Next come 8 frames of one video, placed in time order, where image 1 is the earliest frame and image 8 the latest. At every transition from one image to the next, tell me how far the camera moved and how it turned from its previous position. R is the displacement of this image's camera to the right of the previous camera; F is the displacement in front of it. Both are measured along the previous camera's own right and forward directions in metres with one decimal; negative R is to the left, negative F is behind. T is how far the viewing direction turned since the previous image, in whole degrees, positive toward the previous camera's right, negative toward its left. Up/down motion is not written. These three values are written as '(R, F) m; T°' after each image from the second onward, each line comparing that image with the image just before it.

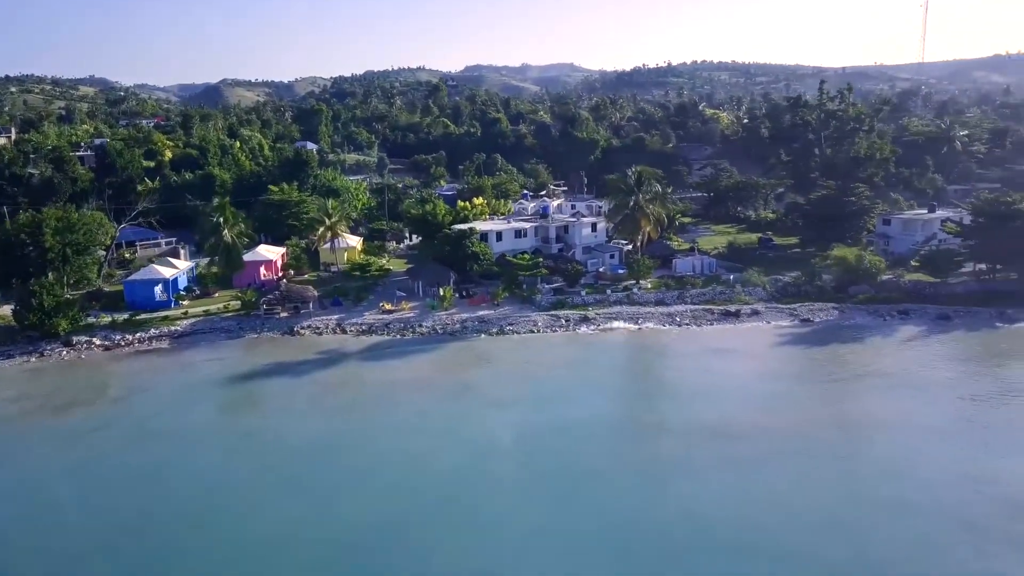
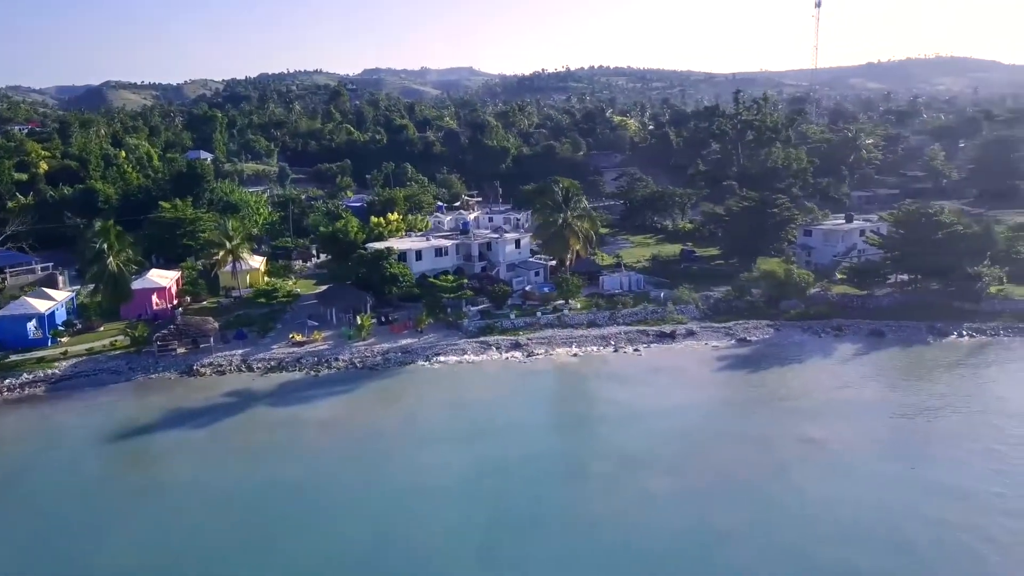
(-0.7, +2.3) m; +7°
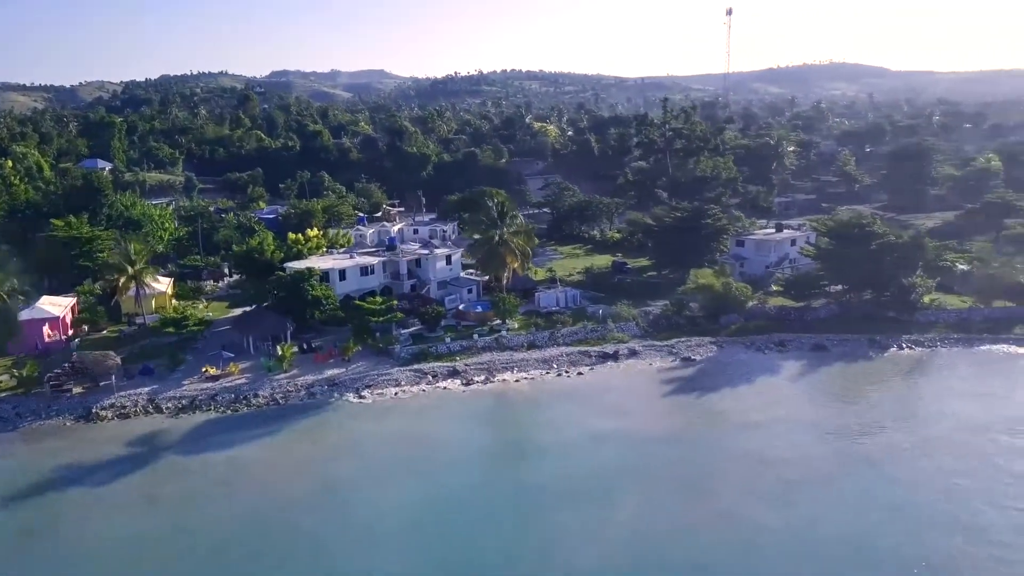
(-0.6, +1.9) m; +6°
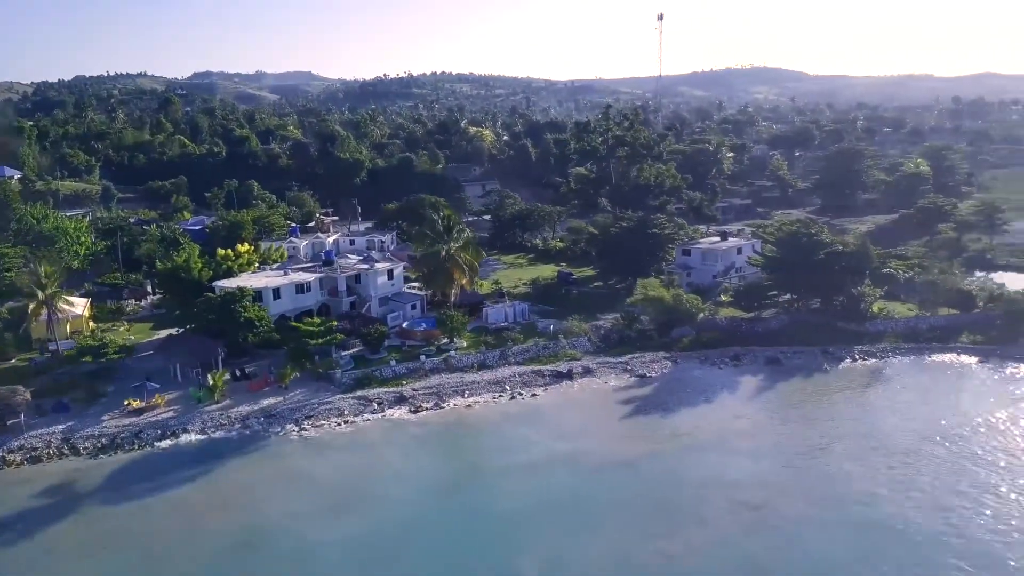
(-0.5, +1.4) m; +5°
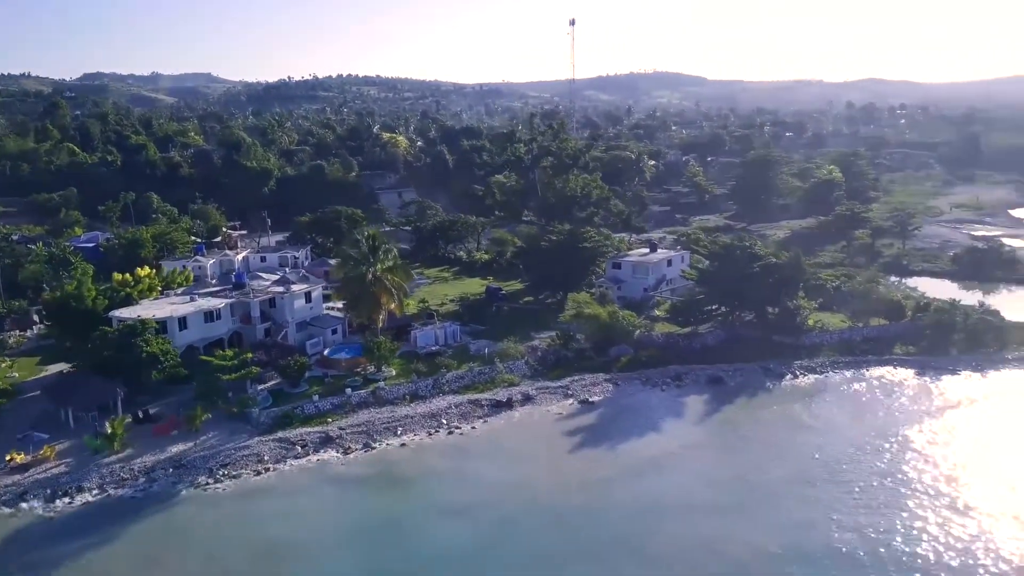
(-0.7, +1.8) m; +6°
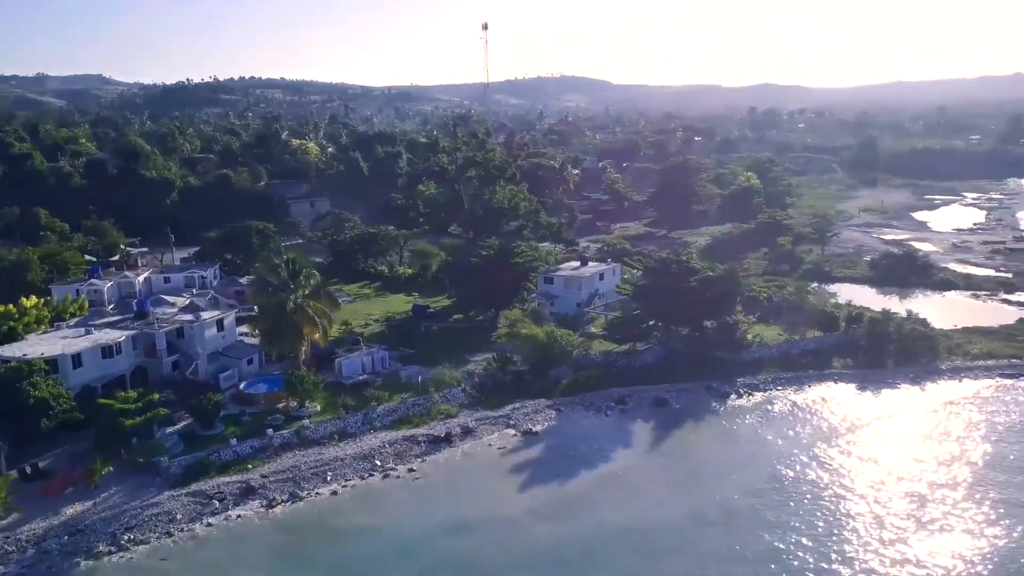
(-0.7, +1.8) m; +6°
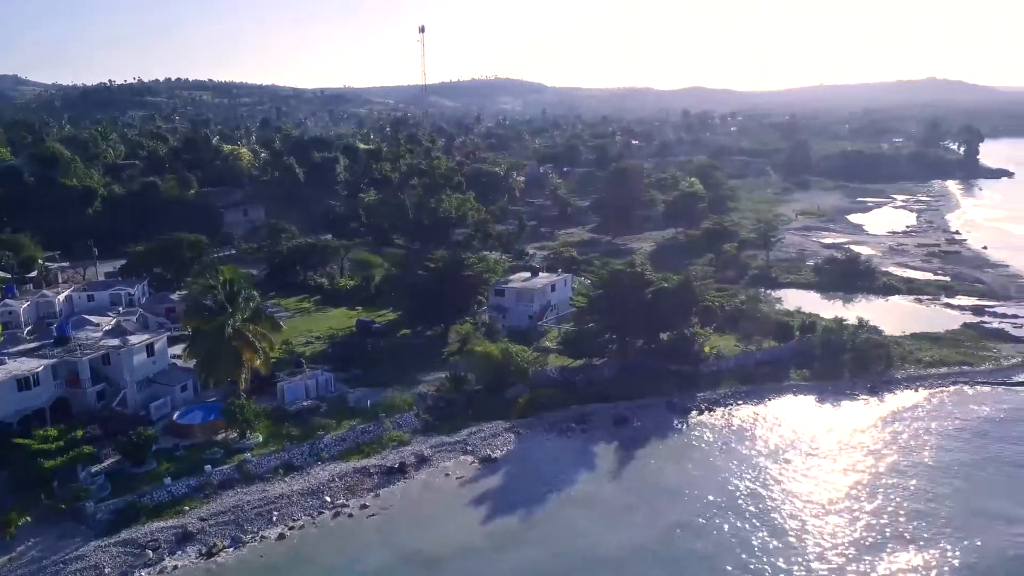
(-0.5, +1.3) m; +4°
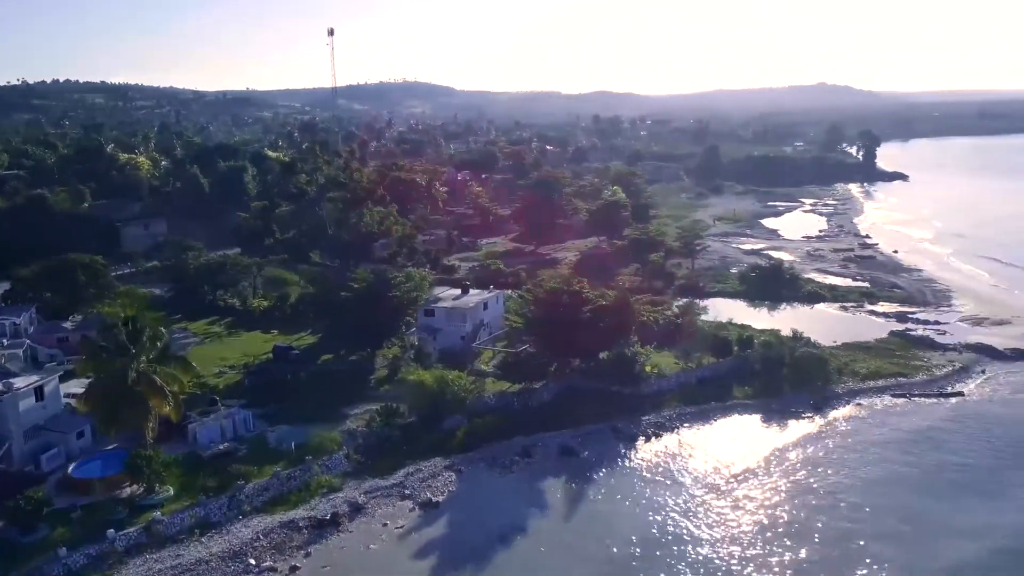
(-0.7, +1.8) m; +6°
